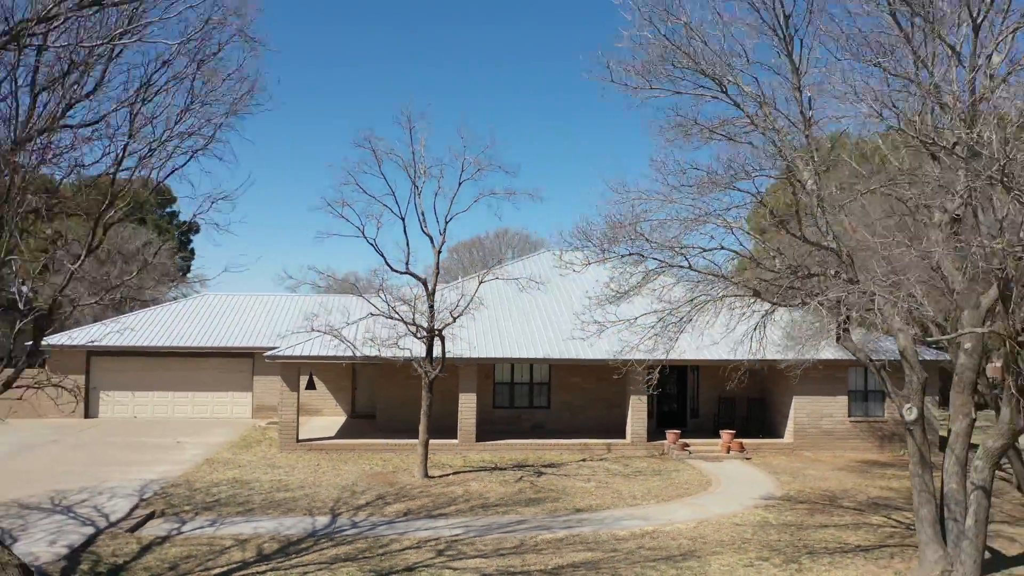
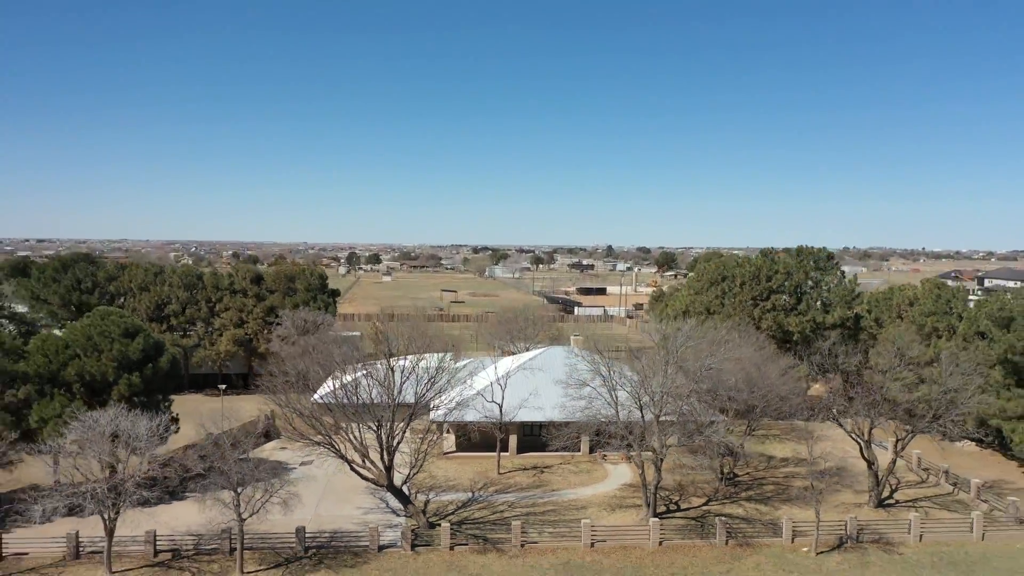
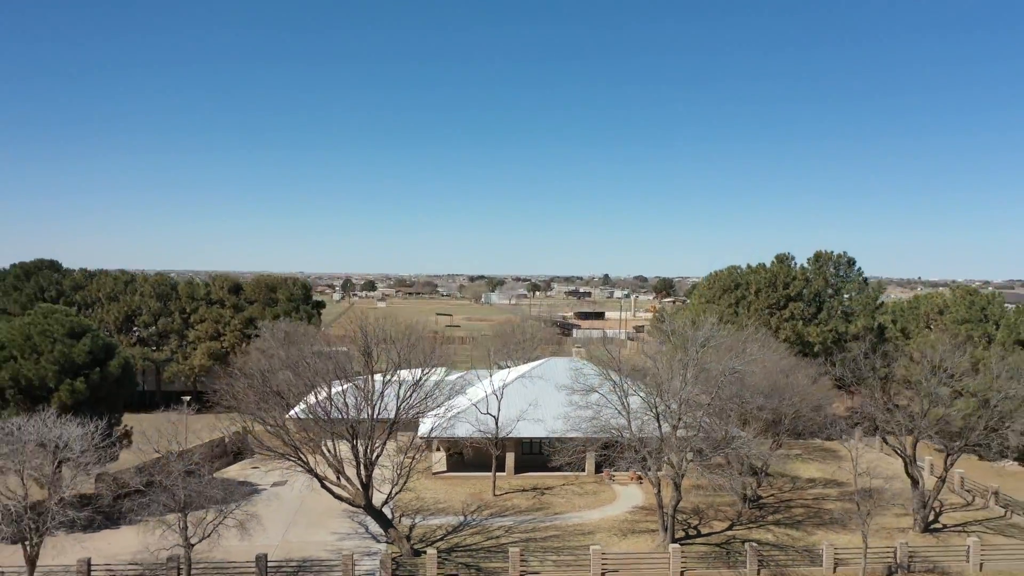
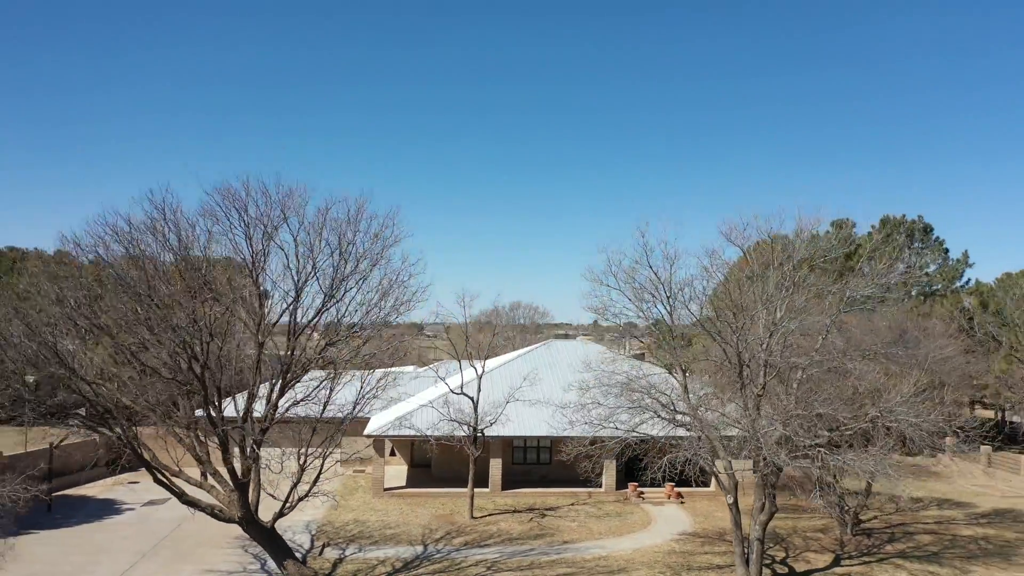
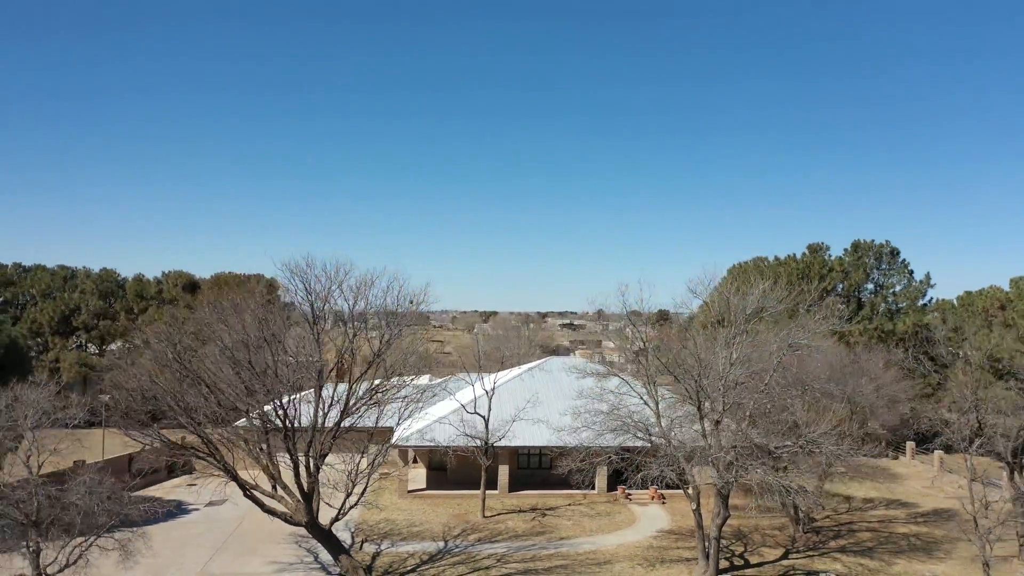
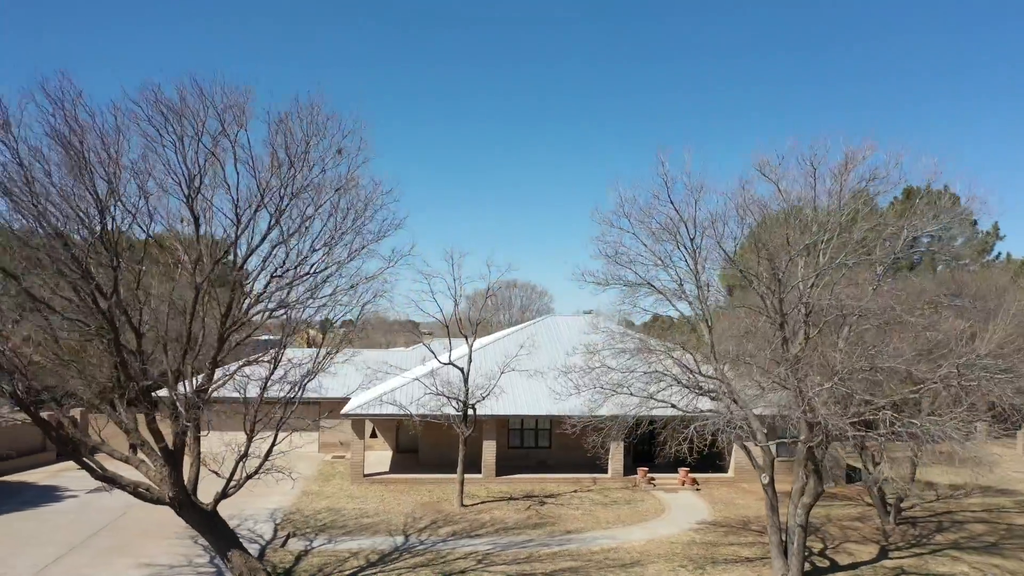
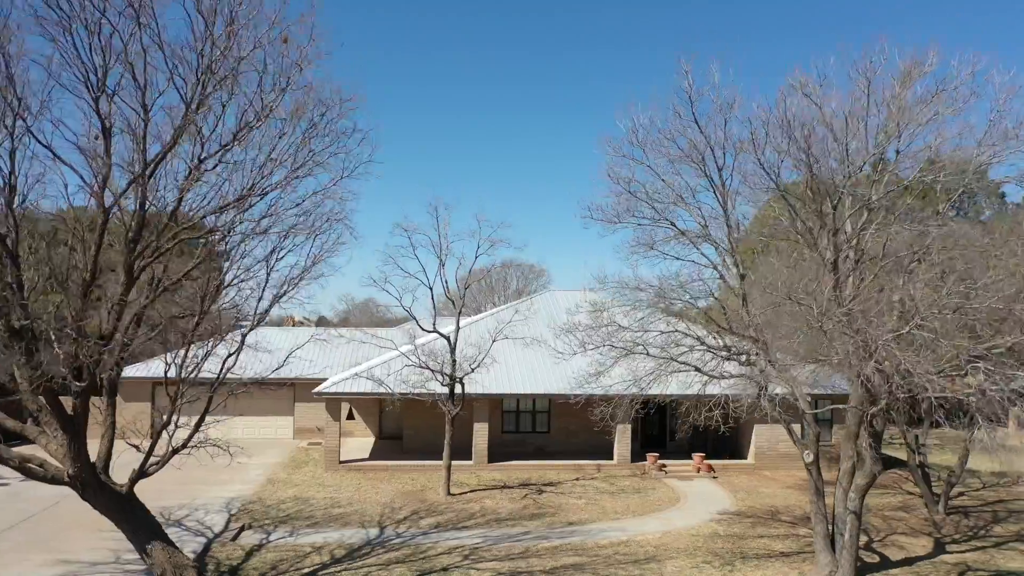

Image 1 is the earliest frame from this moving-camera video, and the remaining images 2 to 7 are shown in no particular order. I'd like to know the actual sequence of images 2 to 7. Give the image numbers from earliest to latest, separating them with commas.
7, 6, 4, 5, 3, 2
